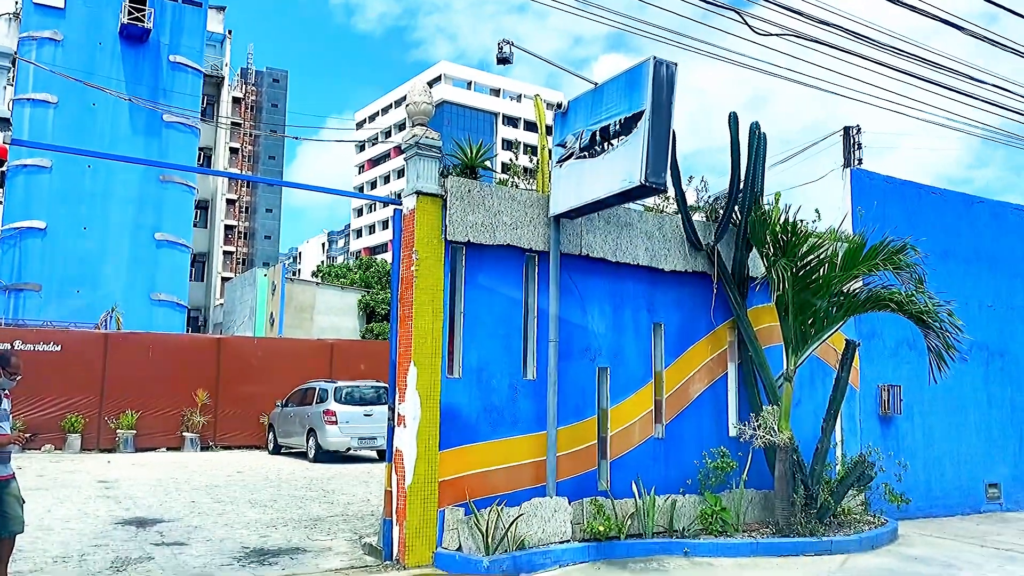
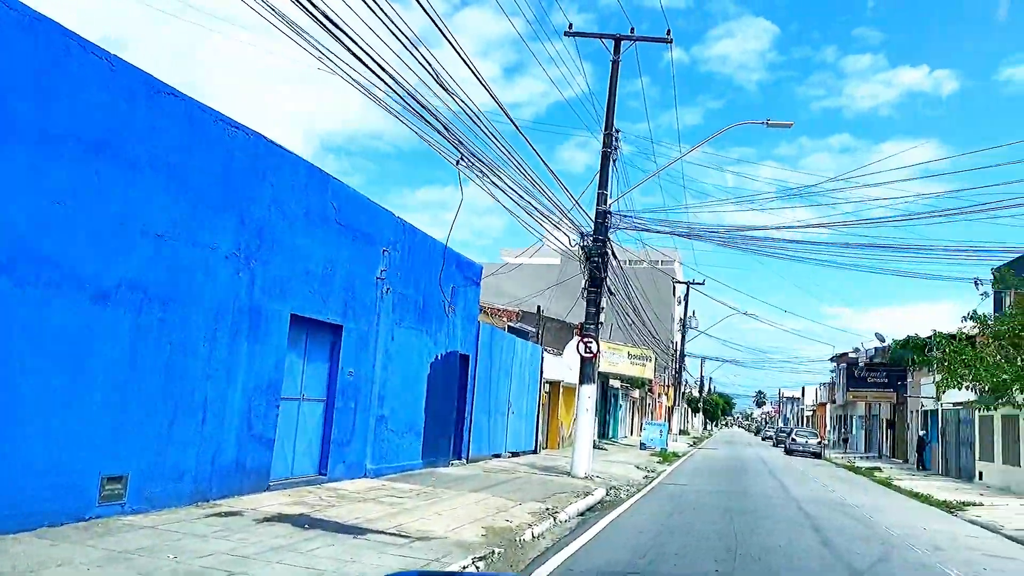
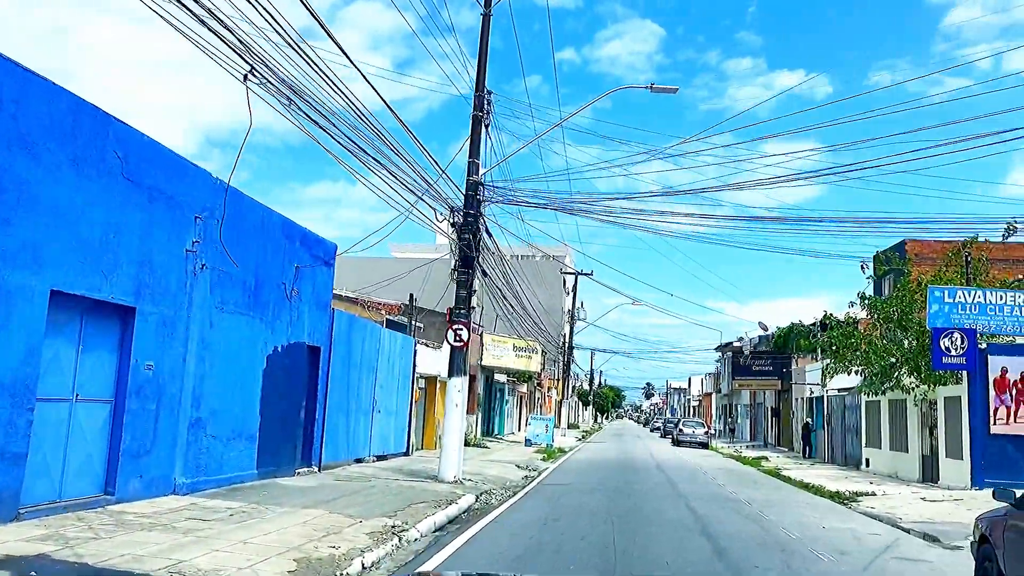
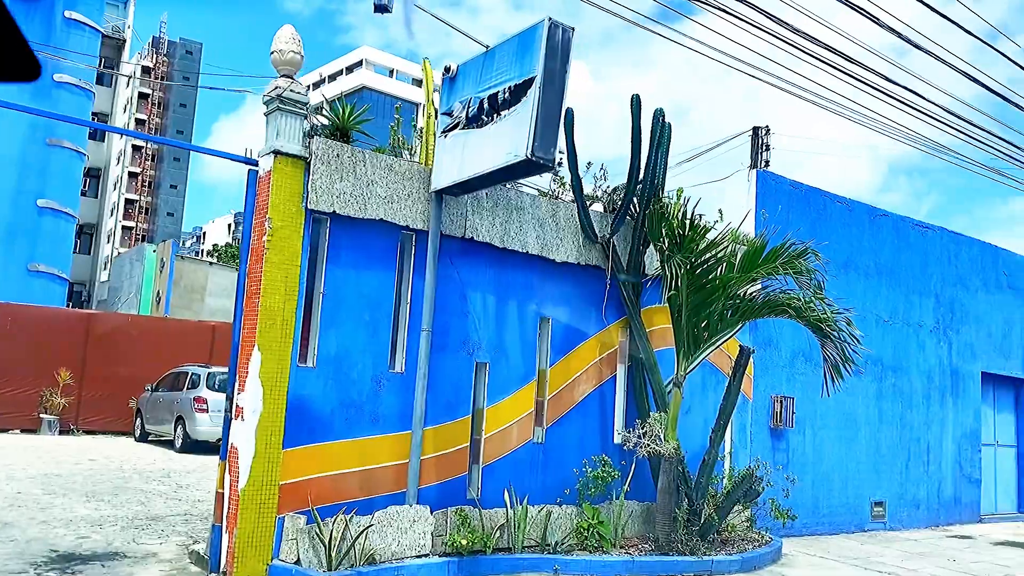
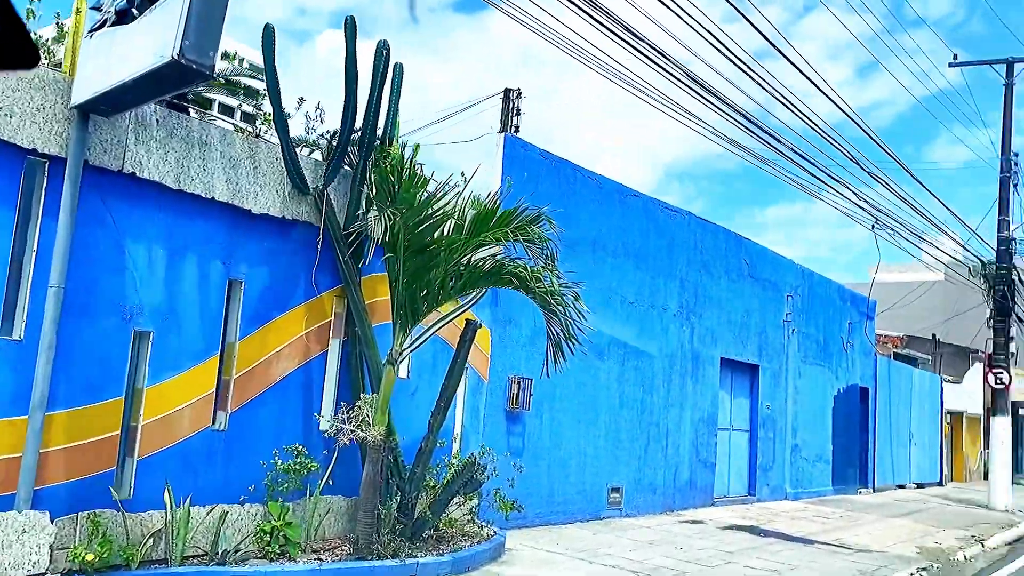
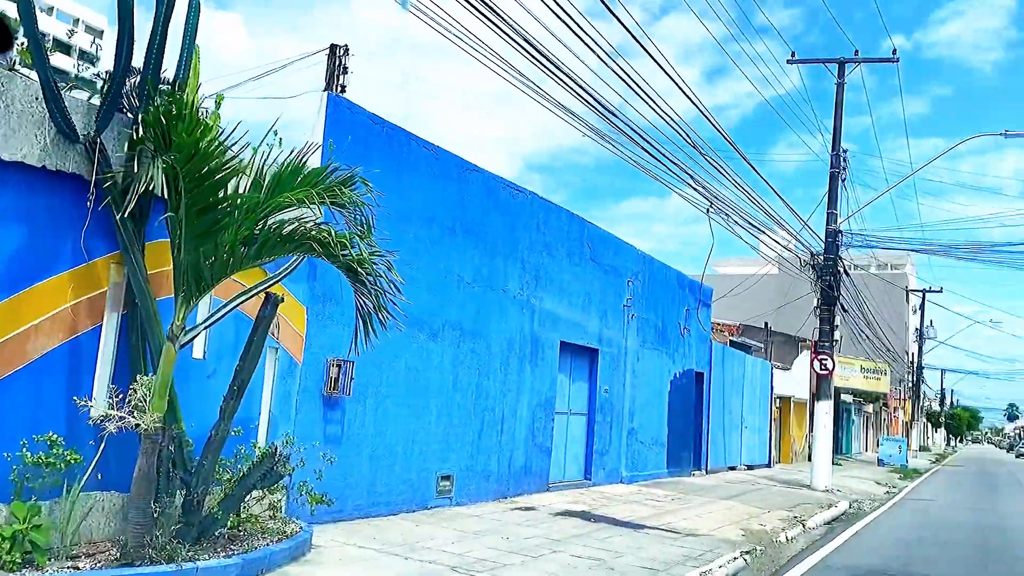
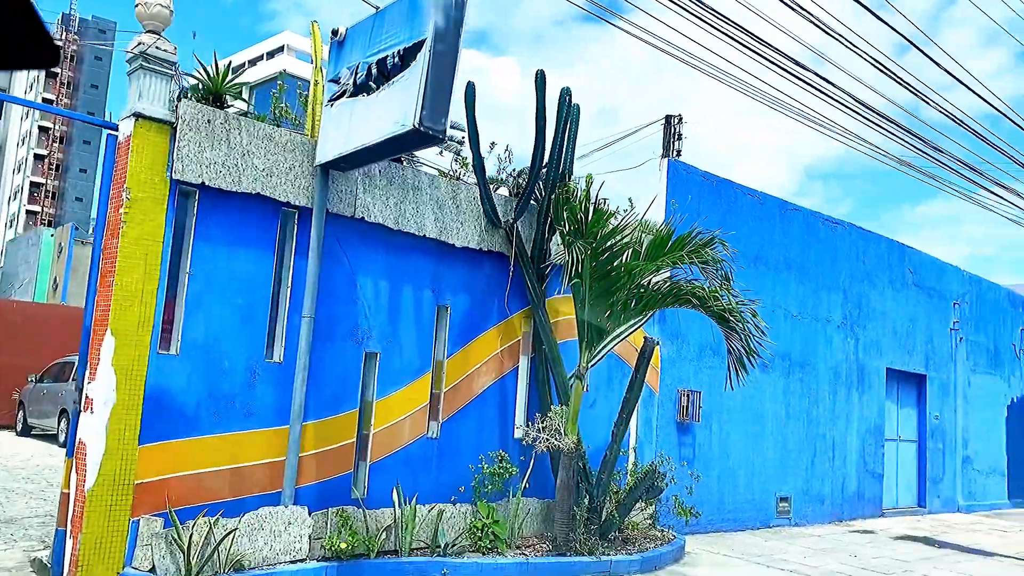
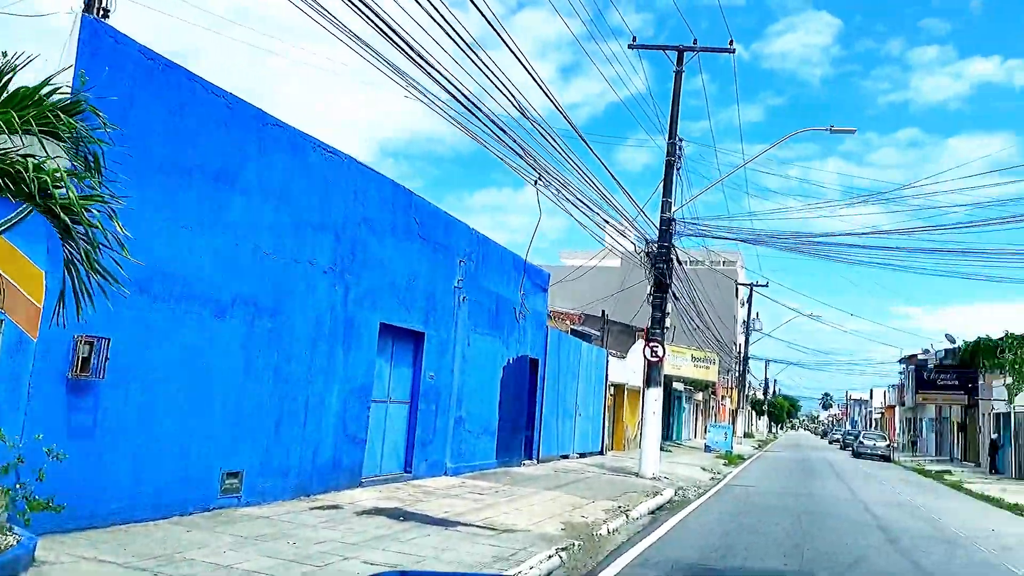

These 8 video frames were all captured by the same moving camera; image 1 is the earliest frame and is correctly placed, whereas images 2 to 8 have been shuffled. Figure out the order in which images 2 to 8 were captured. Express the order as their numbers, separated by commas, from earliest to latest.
4, 7, 5, 6, 8, 2, 3
